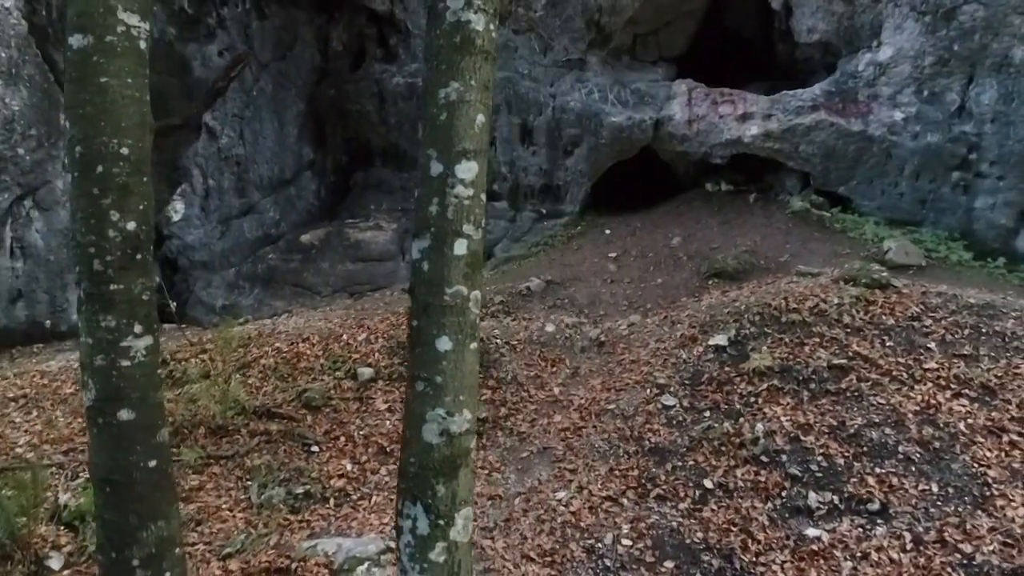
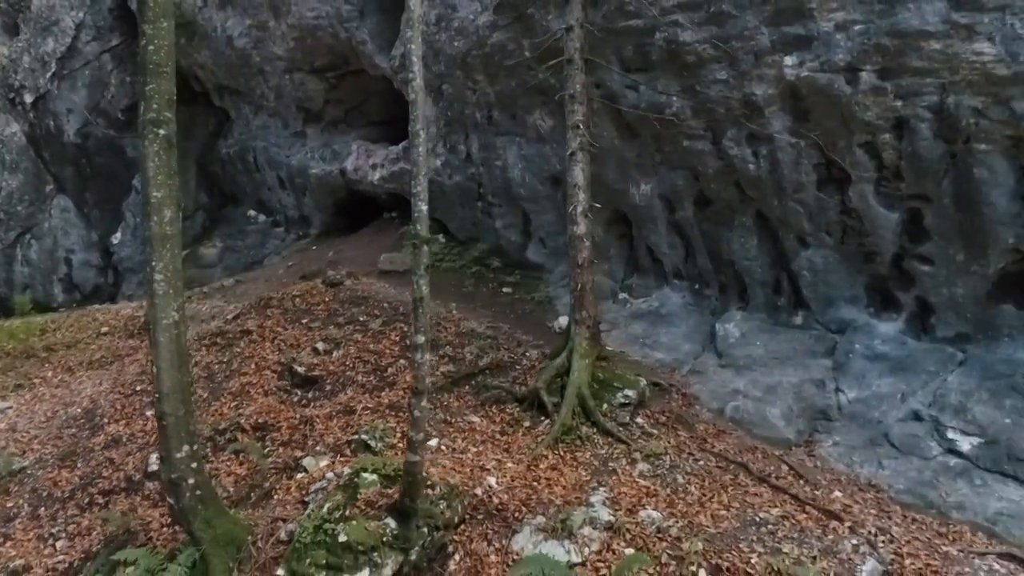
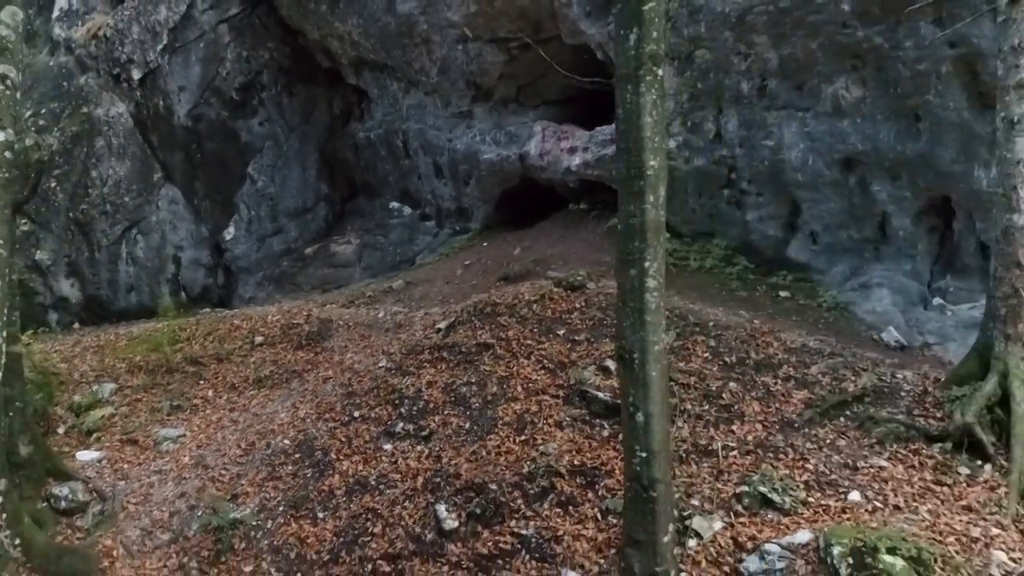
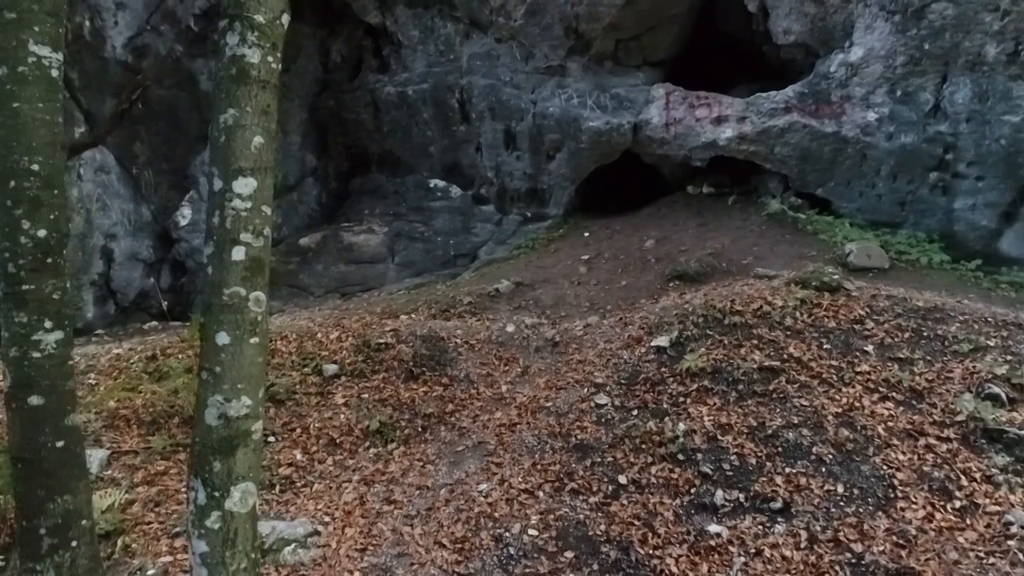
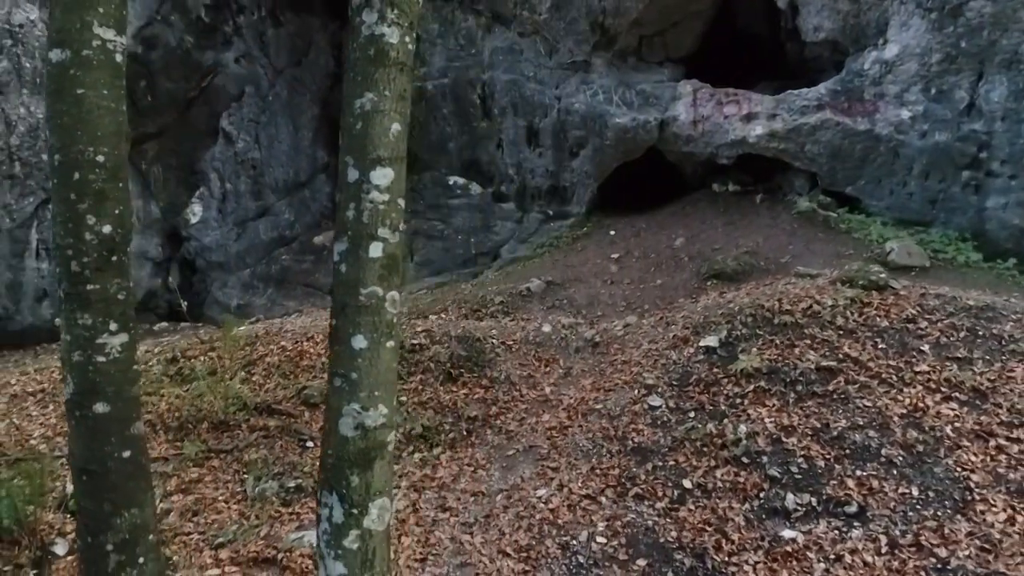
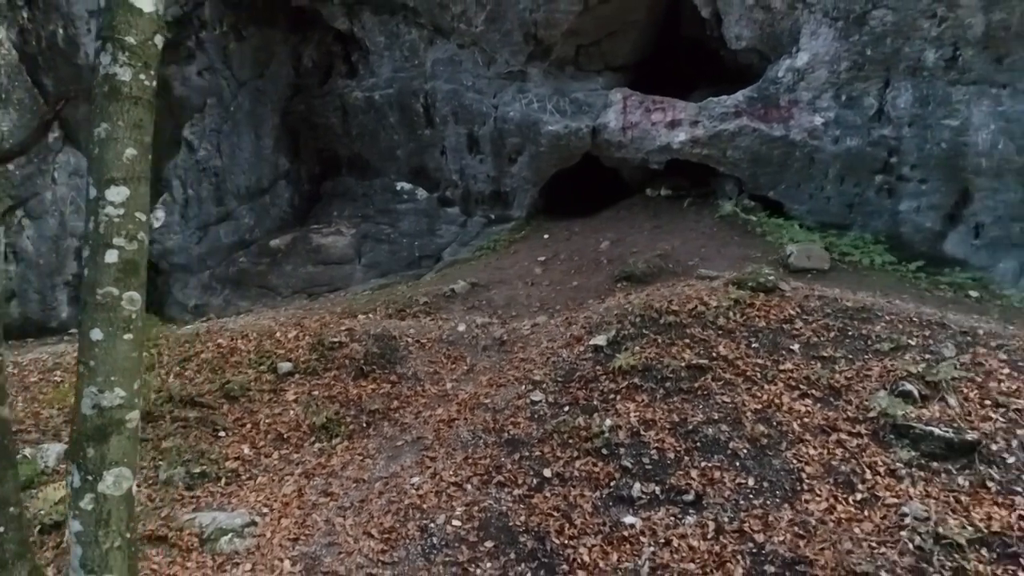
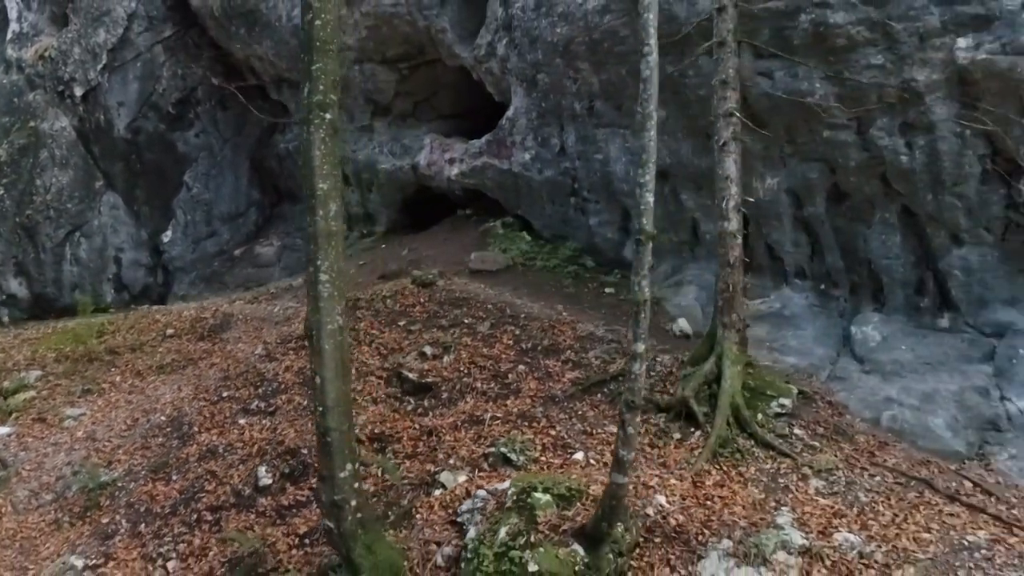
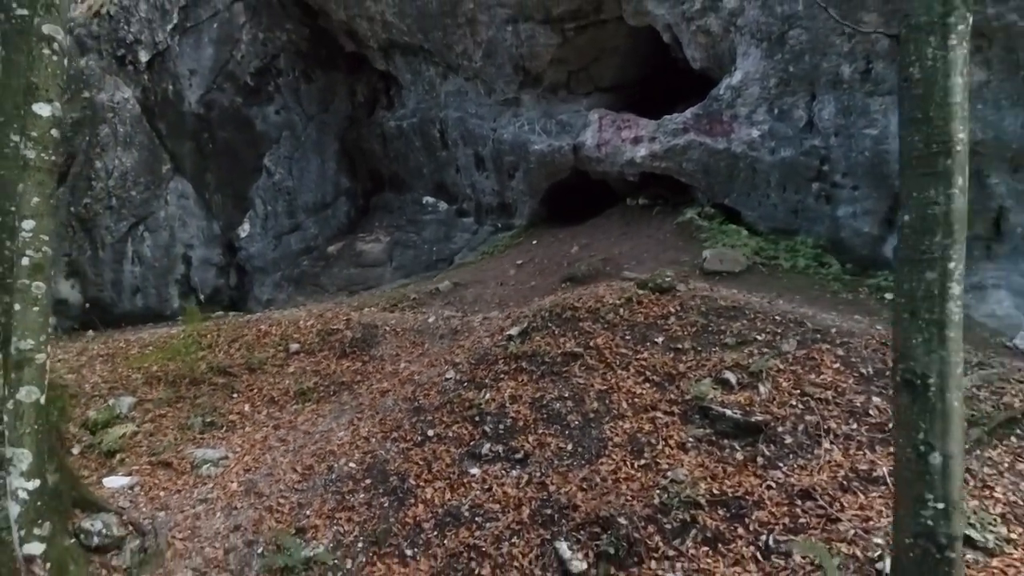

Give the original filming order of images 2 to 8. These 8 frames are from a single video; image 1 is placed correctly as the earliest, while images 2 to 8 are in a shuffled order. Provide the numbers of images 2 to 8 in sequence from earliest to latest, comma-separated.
5, 4, 6, 8, 3, 7, 2
